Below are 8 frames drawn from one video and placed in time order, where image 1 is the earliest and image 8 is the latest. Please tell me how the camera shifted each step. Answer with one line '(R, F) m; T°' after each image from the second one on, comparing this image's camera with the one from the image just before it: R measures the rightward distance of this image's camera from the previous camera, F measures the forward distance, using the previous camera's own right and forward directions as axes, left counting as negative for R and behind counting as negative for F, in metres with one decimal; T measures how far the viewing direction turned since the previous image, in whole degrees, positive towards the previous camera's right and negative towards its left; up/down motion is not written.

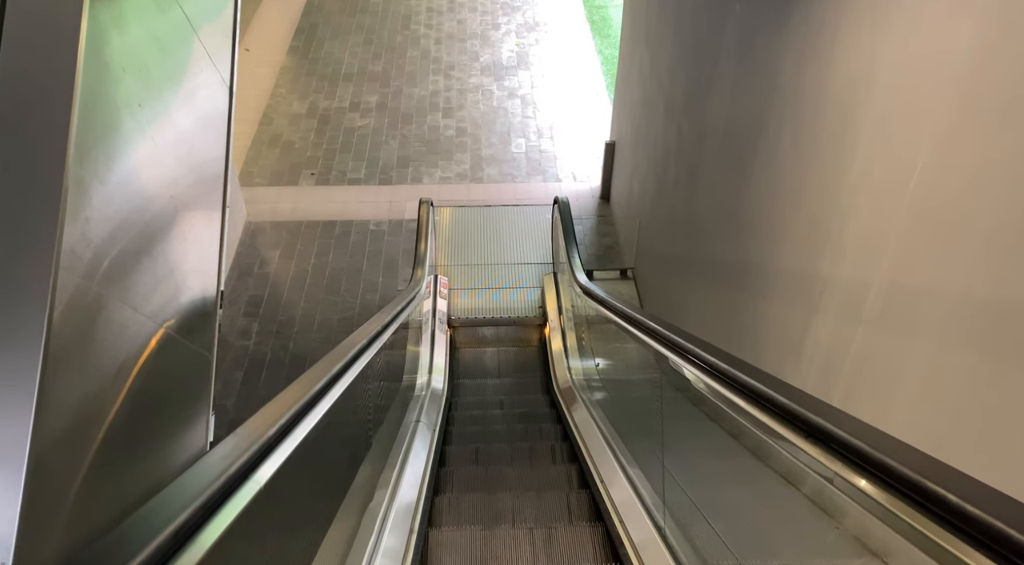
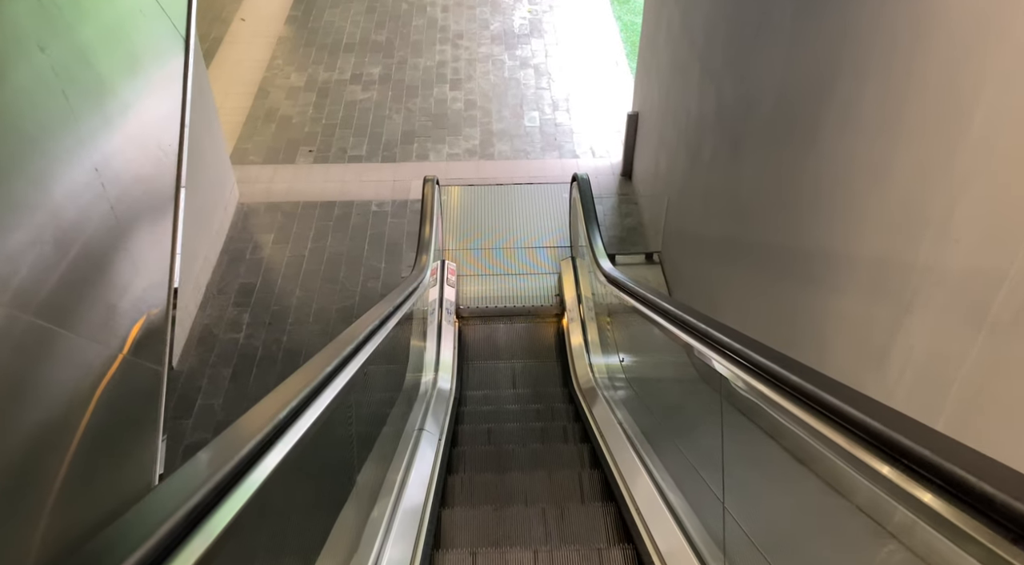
(0.0, +0.5) m; -1°
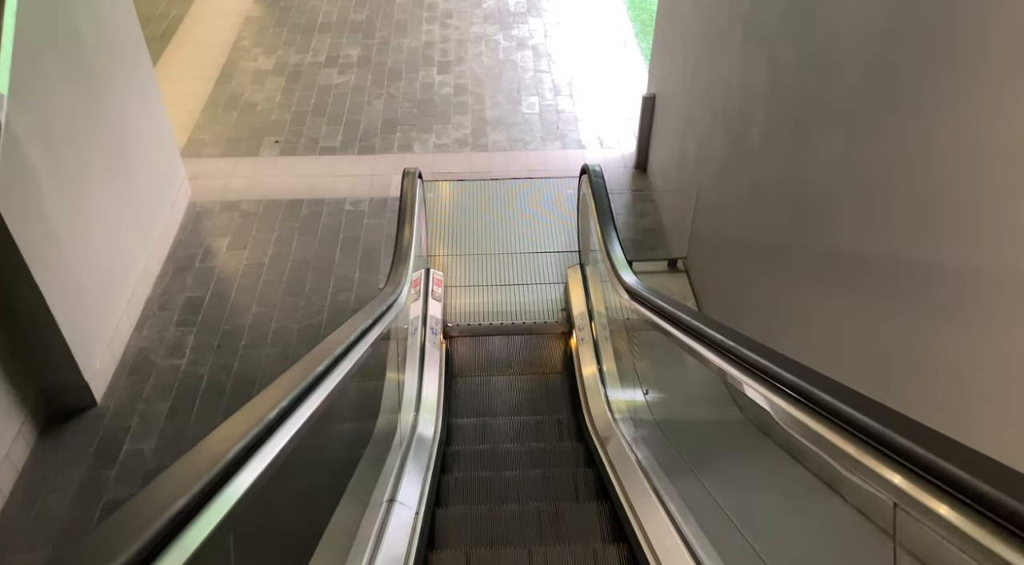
(0.0, +0.8) m; 0°
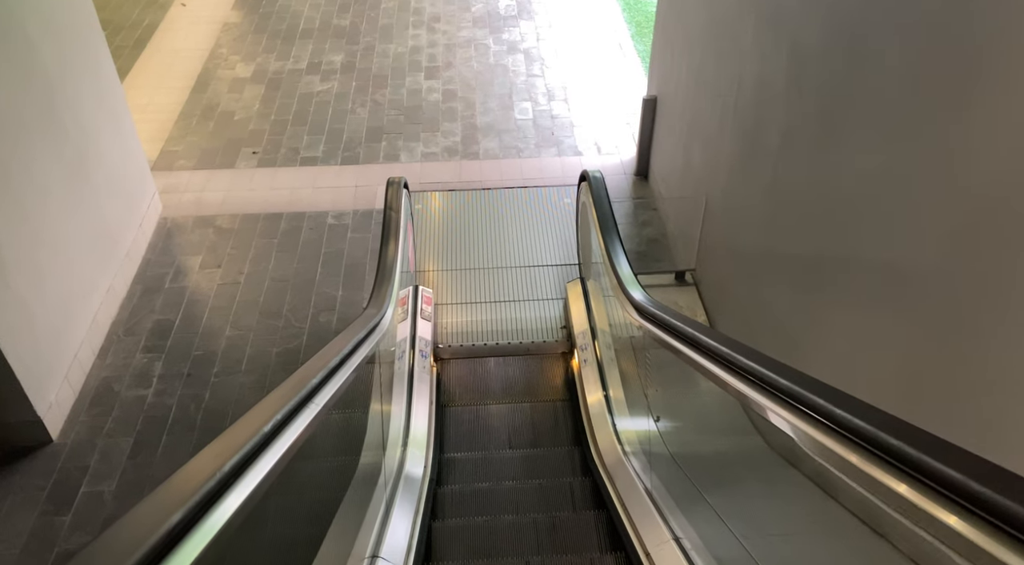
(0.0, +0.3) m; +1°
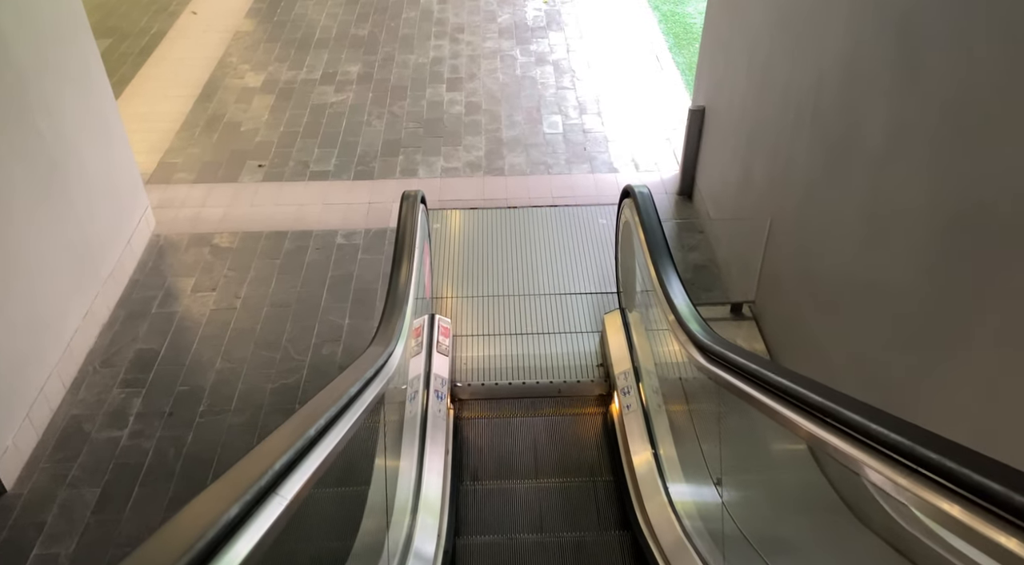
(-0.1, +0.5) m; -1°
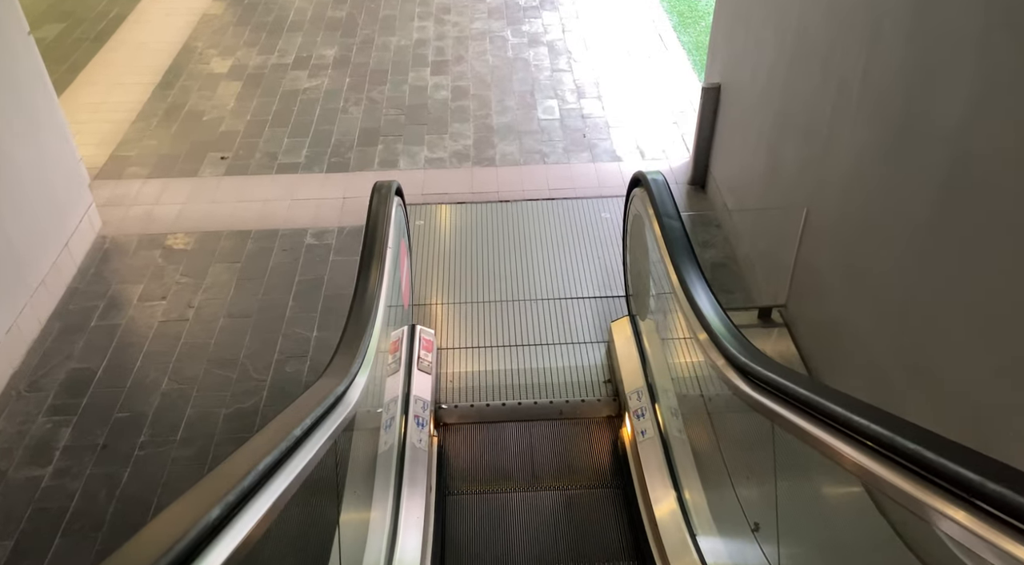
(0.0, +0.5) m; 0°
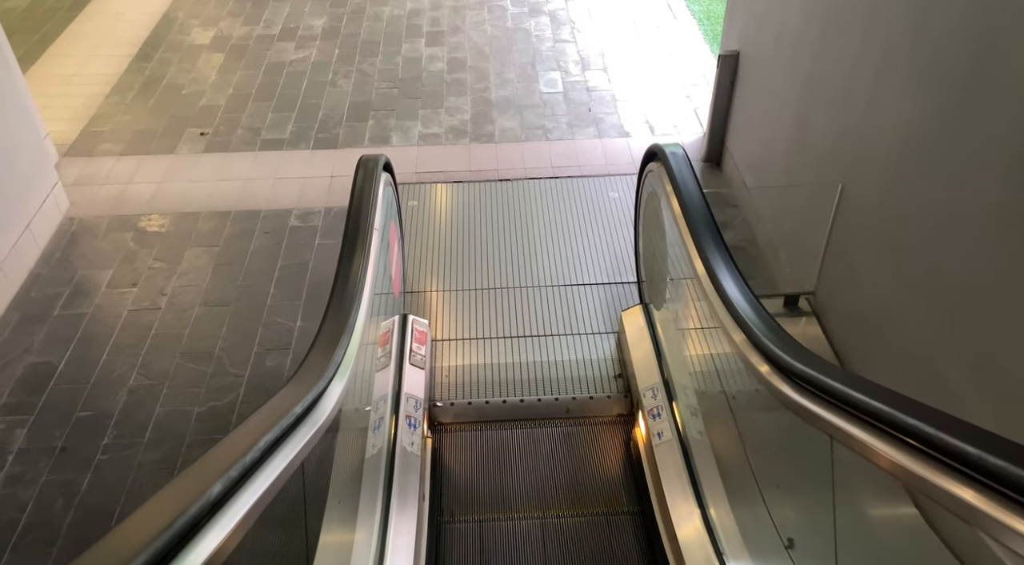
(0.0, +0.3) m; 0°
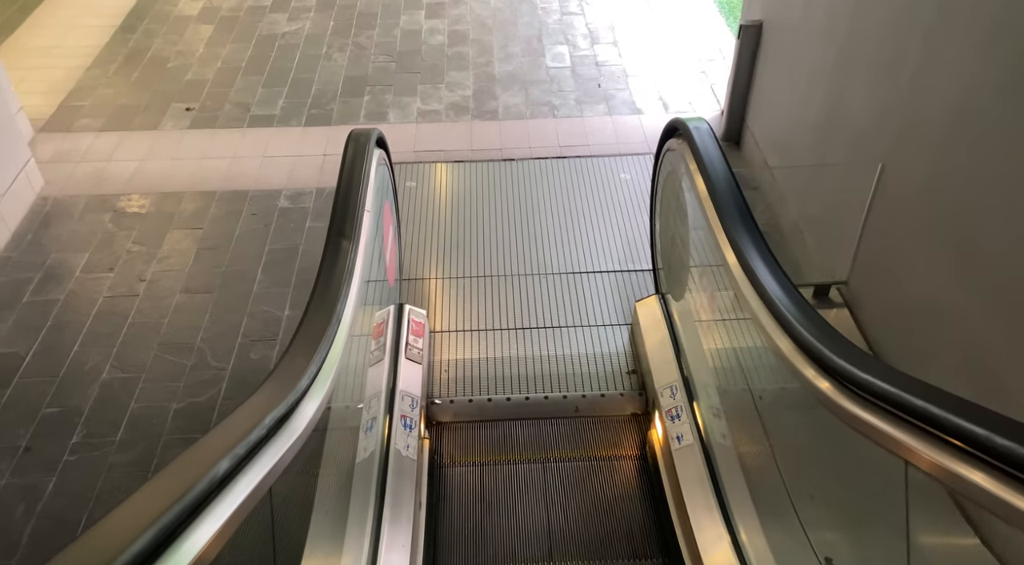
(0.0, +0.2) m; 0°
